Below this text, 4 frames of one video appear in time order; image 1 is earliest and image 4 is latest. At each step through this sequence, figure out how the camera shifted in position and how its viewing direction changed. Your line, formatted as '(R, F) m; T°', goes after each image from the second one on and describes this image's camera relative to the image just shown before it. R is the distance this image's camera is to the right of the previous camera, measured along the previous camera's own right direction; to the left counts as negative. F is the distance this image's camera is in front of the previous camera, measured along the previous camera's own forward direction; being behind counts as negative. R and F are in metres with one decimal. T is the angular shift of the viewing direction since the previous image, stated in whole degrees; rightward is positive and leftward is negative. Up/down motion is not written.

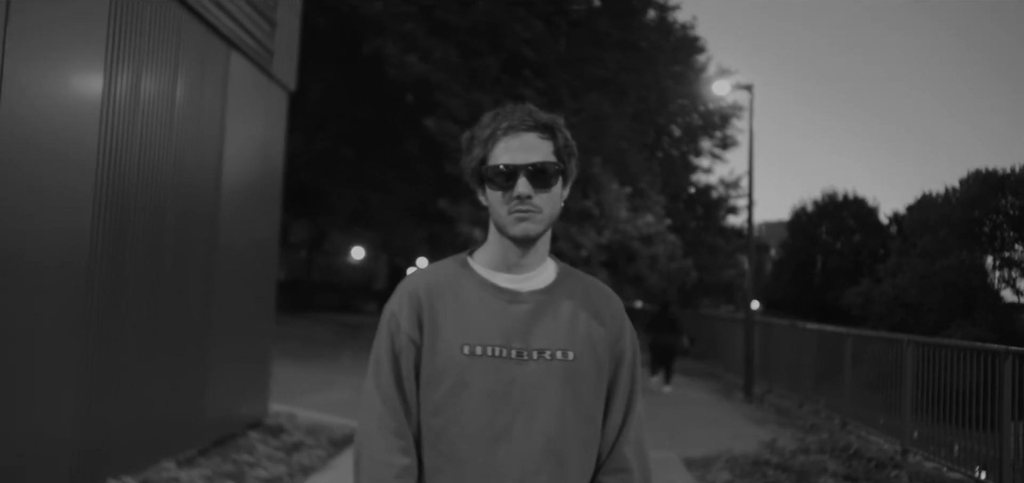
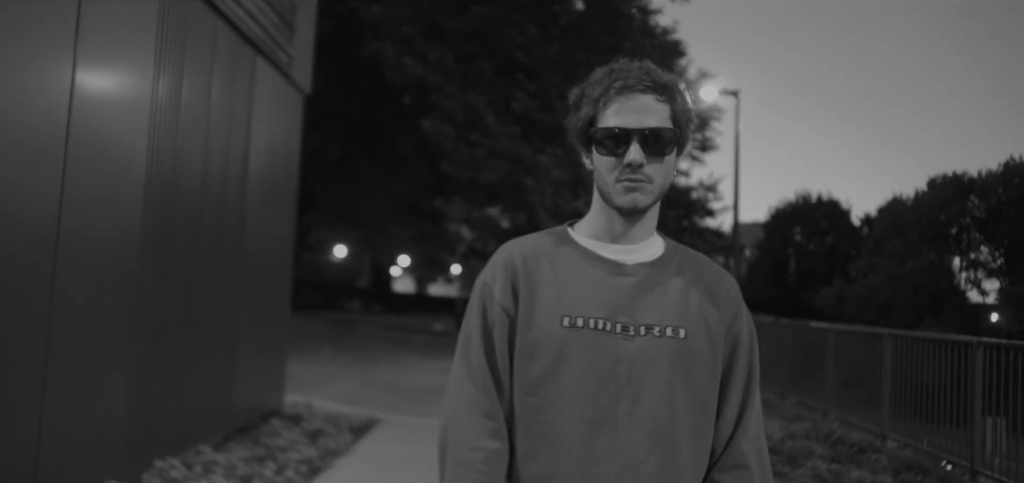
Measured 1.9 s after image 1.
(-0.3, -0.5) m; +1°
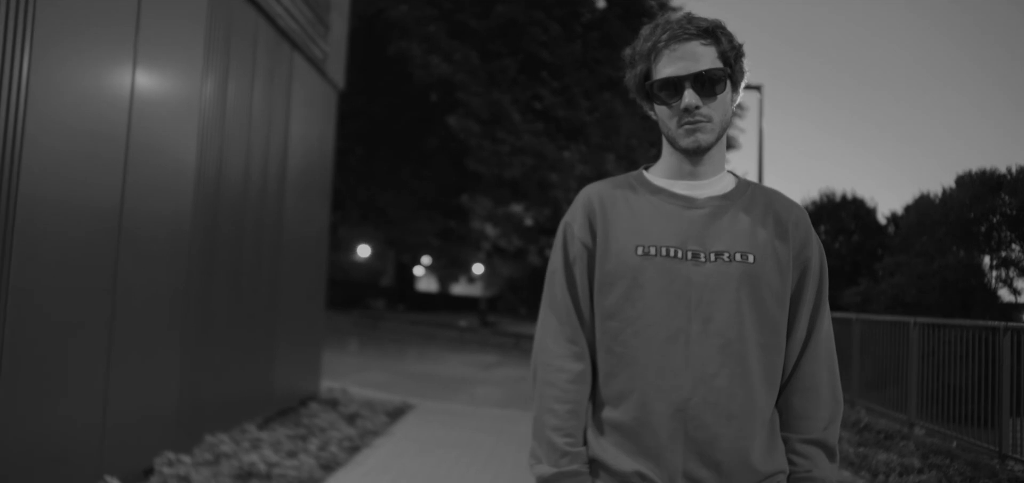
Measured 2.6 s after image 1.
(-0.1, -0.3) m; -1°
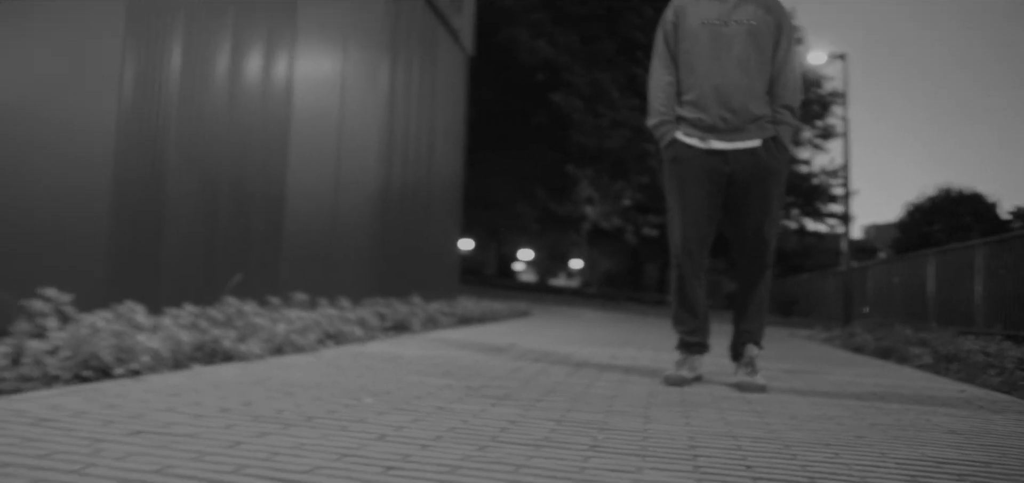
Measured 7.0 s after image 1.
(-0.1, -2.2) m; -5°
